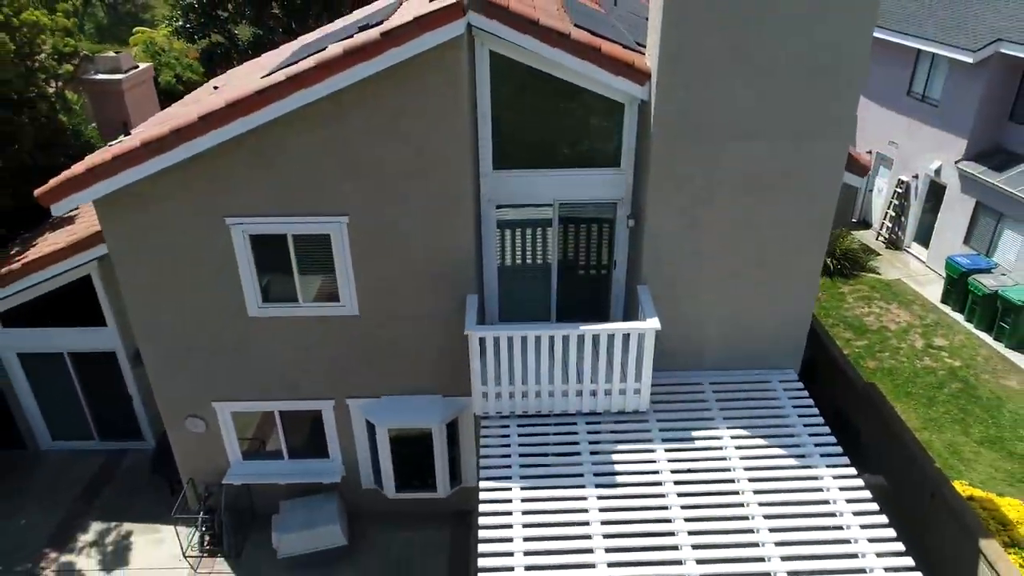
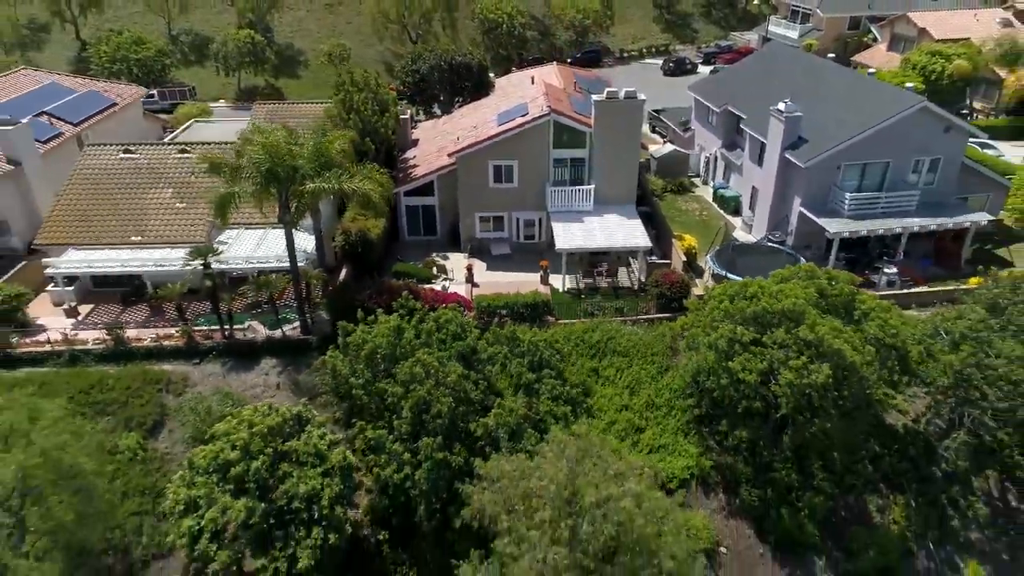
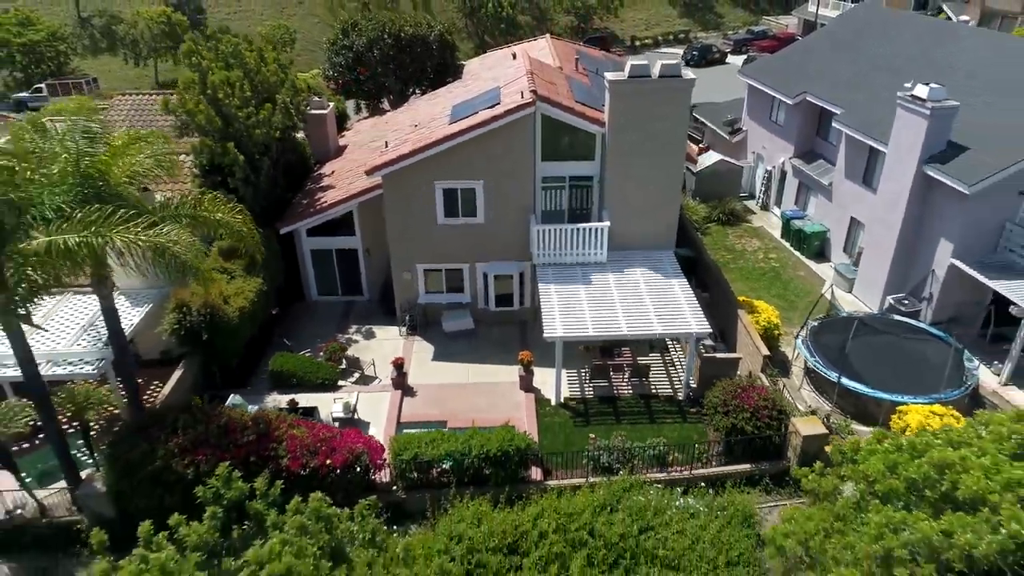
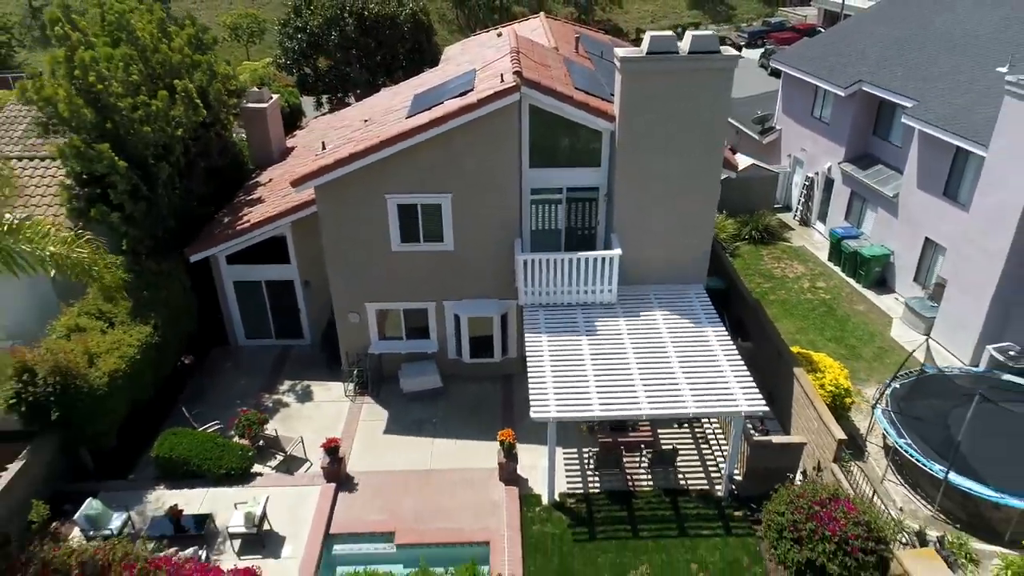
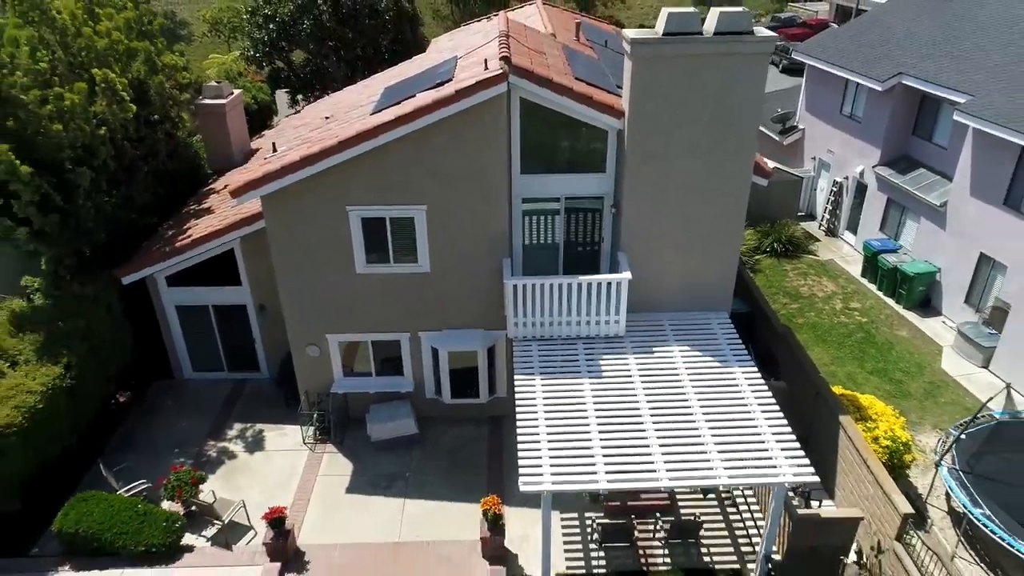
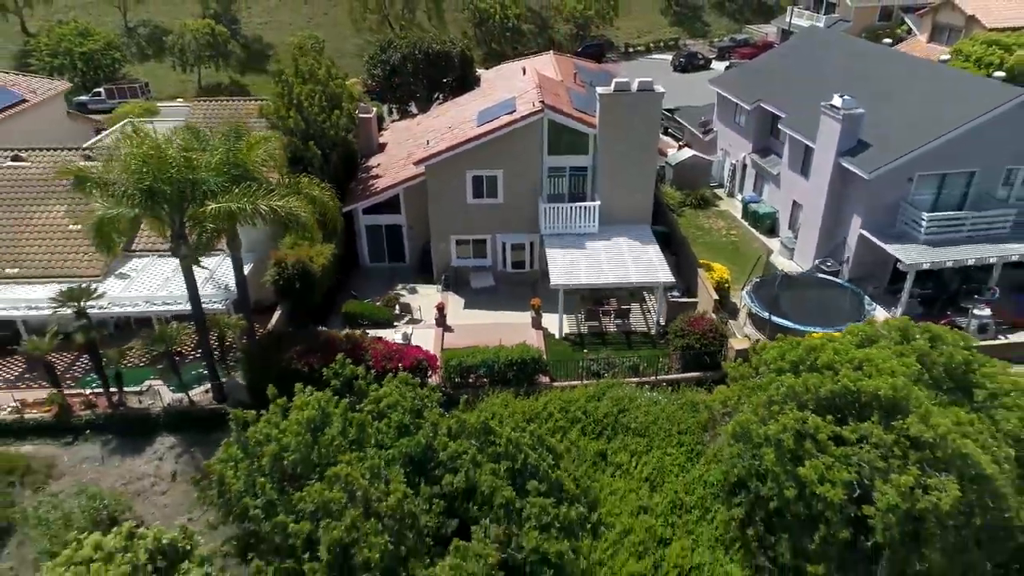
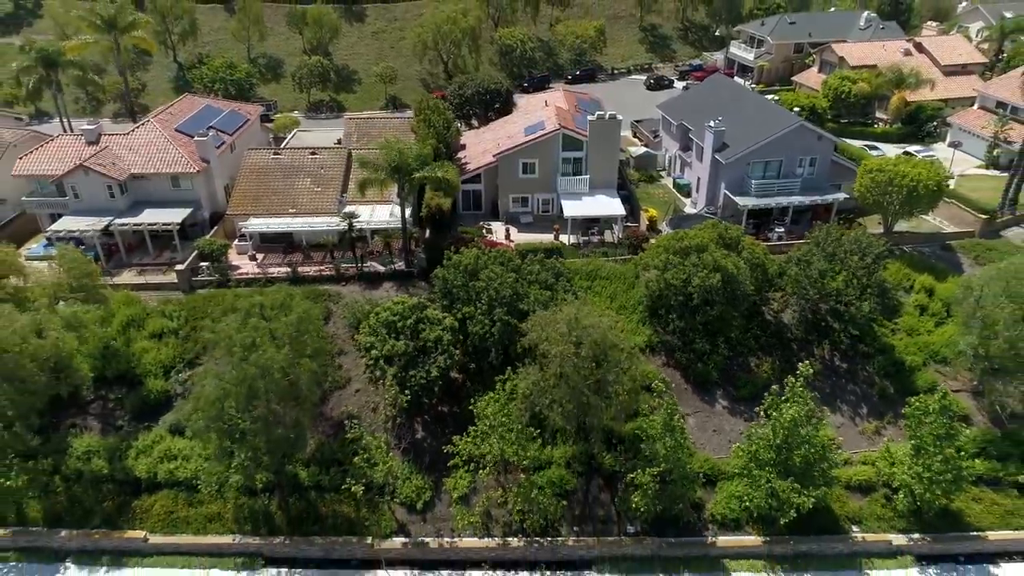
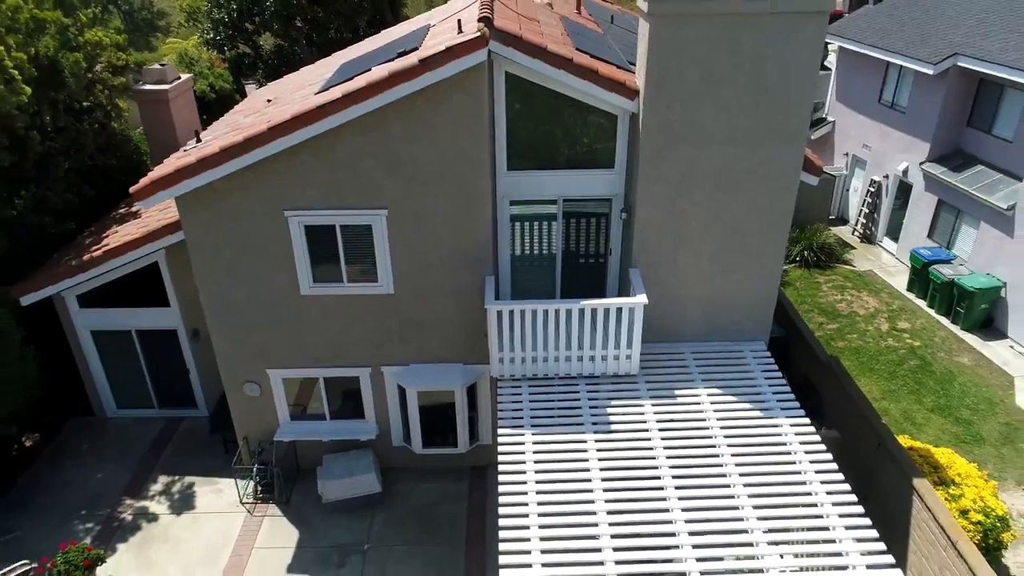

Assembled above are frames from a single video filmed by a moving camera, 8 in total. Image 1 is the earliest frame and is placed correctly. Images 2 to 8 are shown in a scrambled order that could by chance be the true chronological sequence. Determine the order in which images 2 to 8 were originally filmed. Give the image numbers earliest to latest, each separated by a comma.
8, 5, 4, 3, 6, 2, 7
